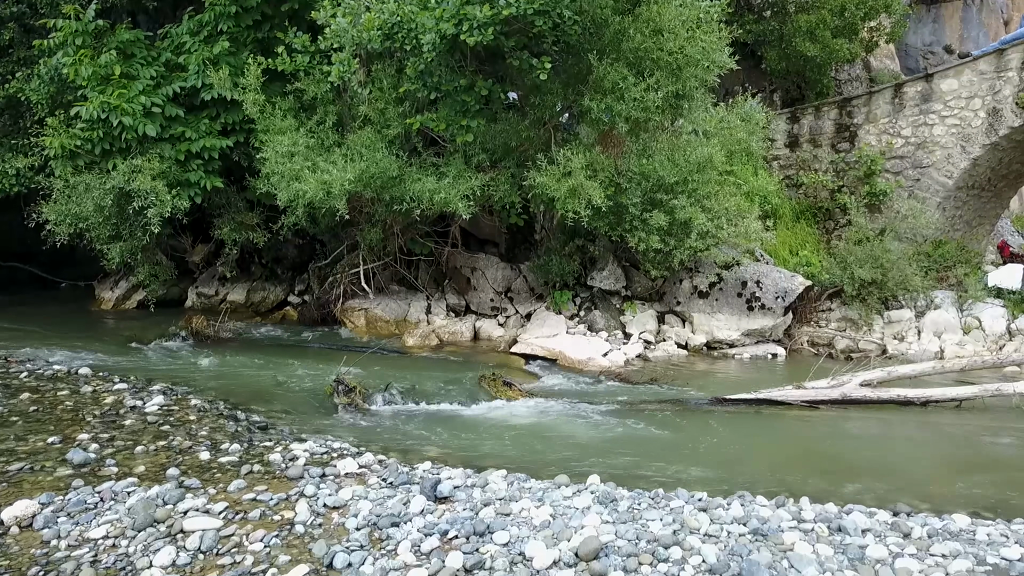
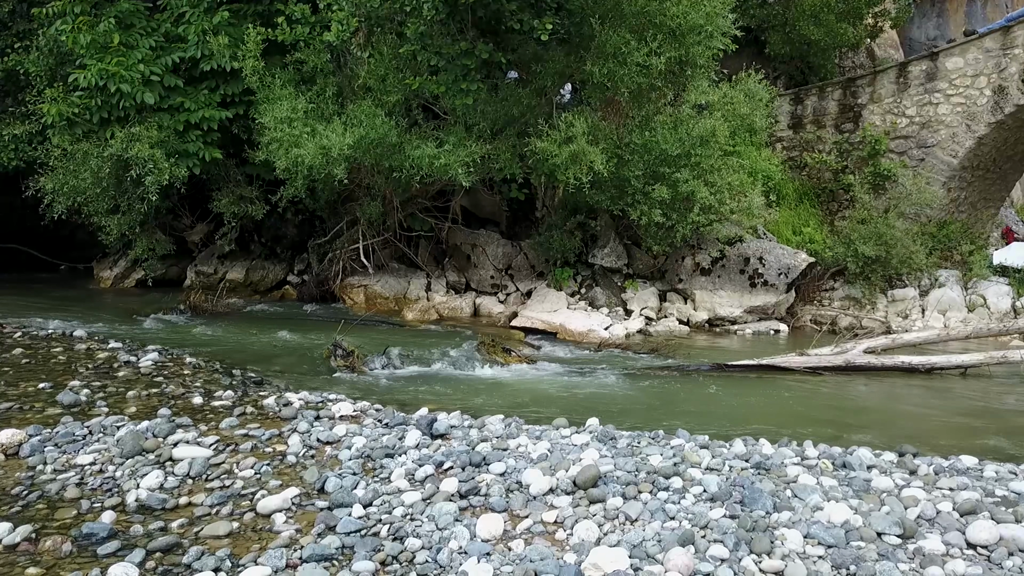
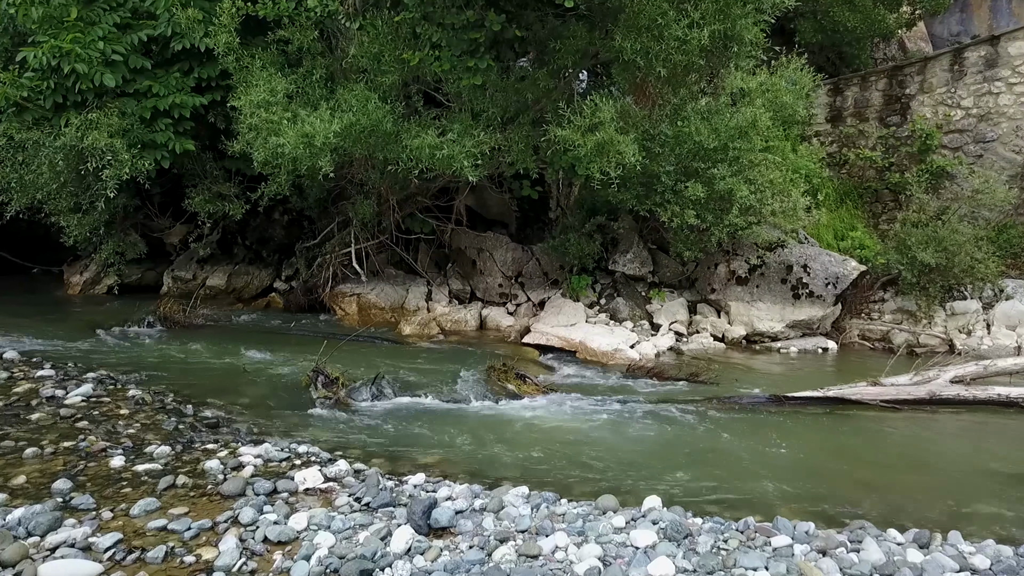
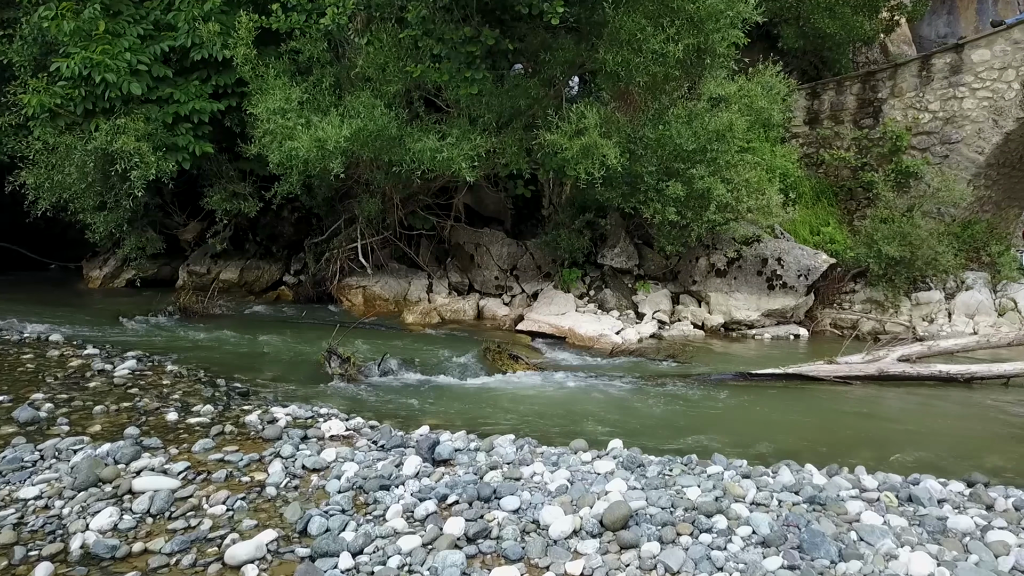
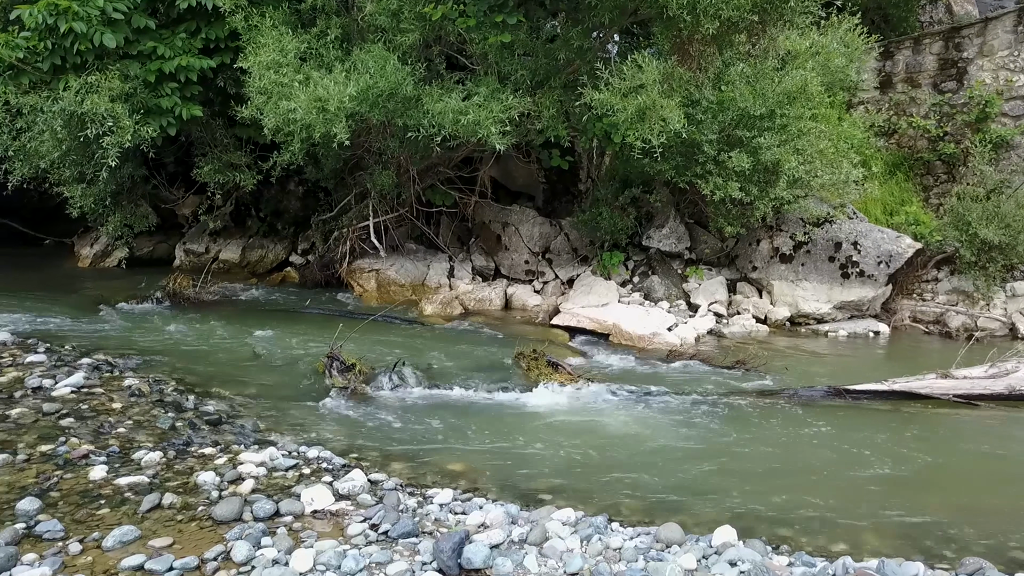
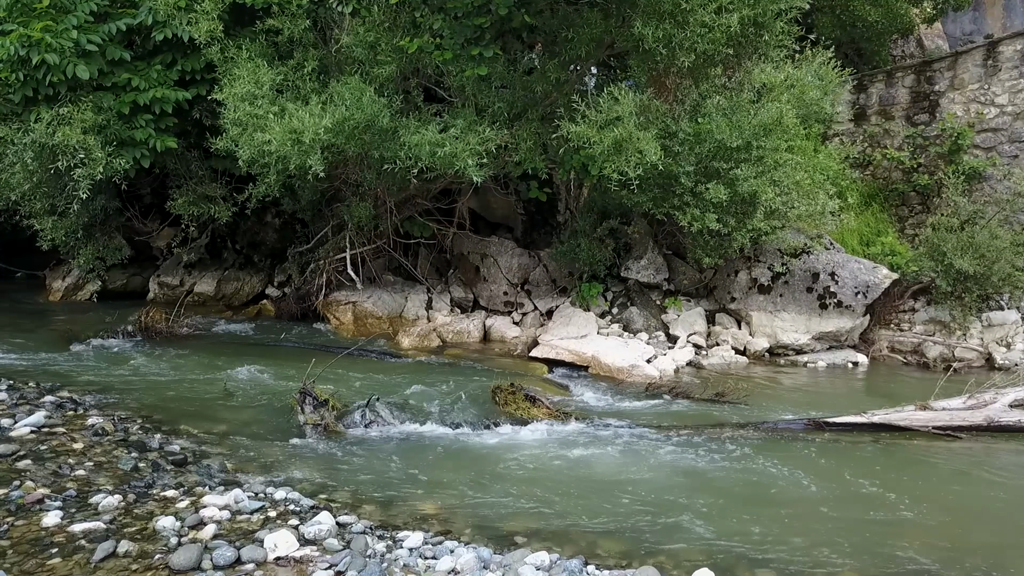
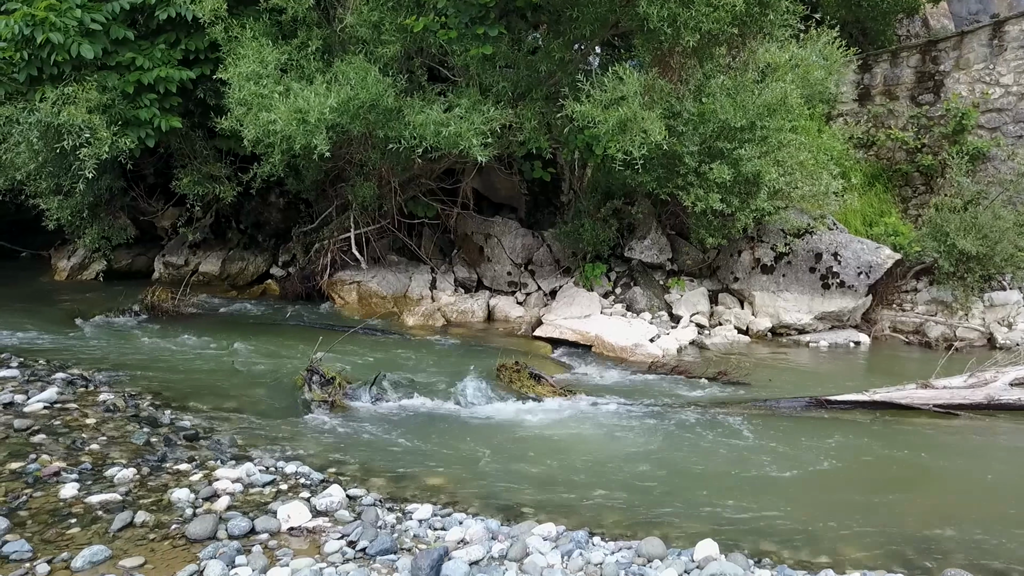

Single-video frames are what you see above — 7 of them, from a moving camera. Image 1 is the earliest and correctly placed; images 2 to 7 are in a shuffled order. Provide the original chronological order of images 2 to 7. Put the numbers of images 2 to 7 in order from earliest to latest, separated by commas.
2, 4, 3, 6, 7, 5
